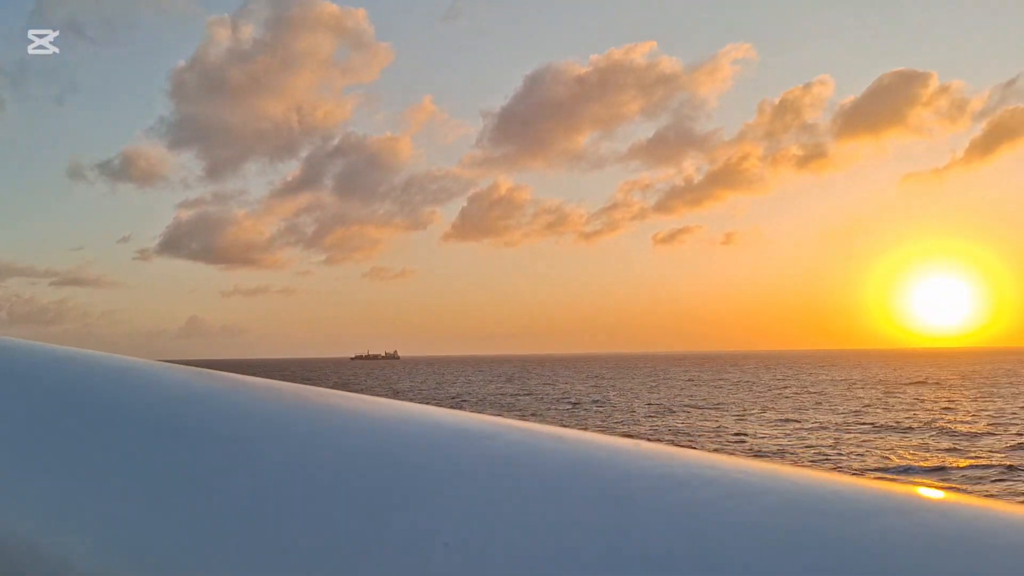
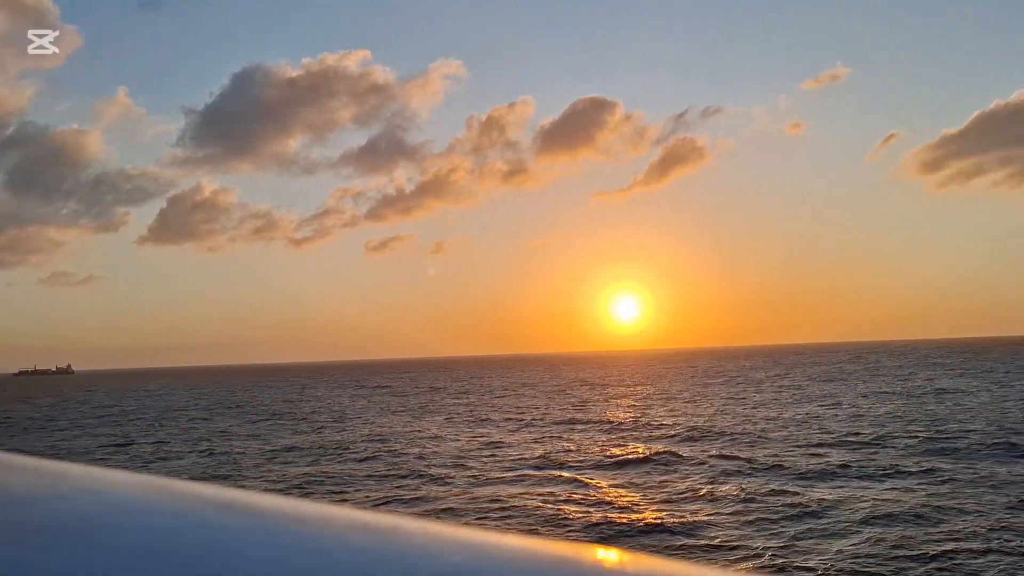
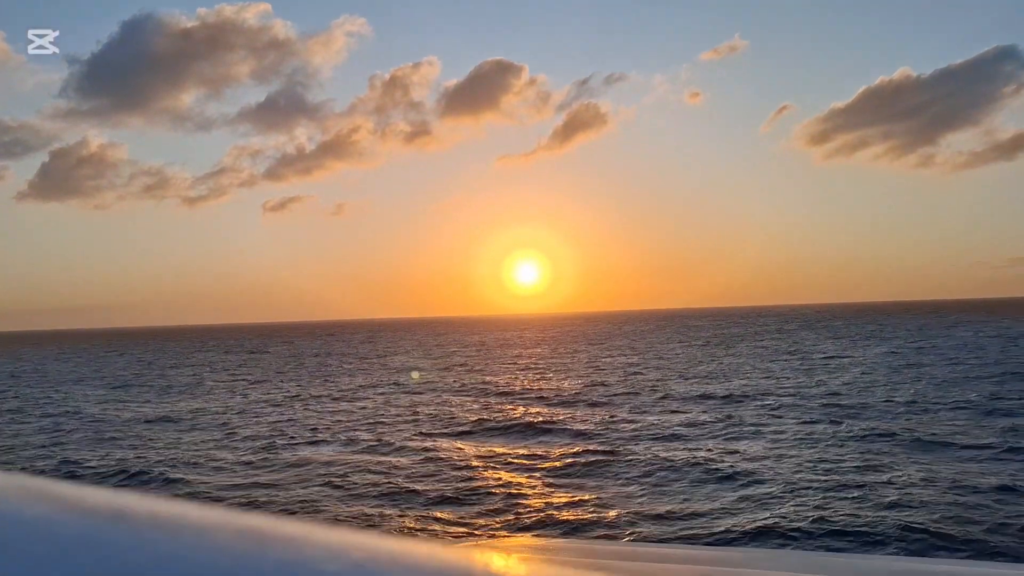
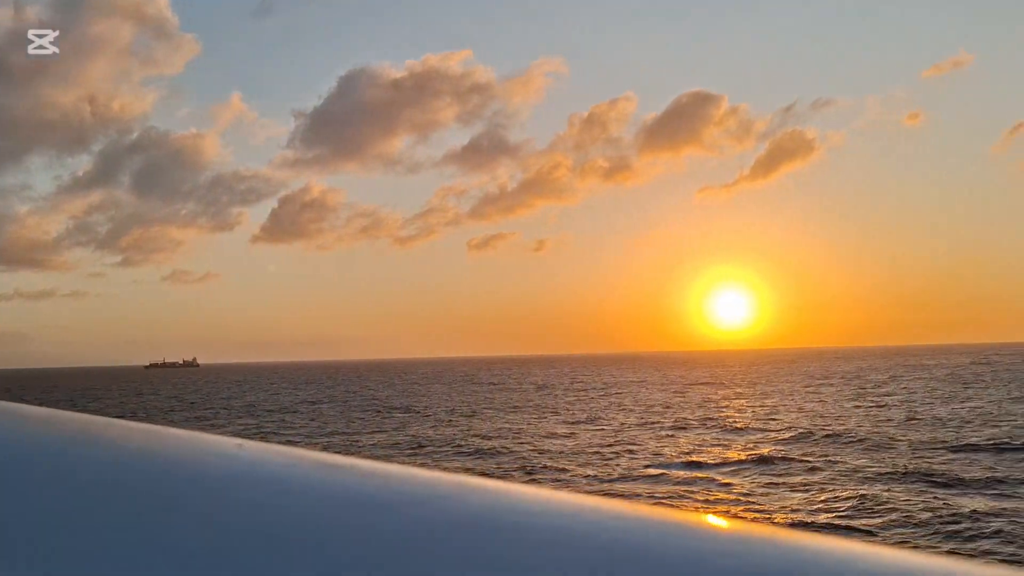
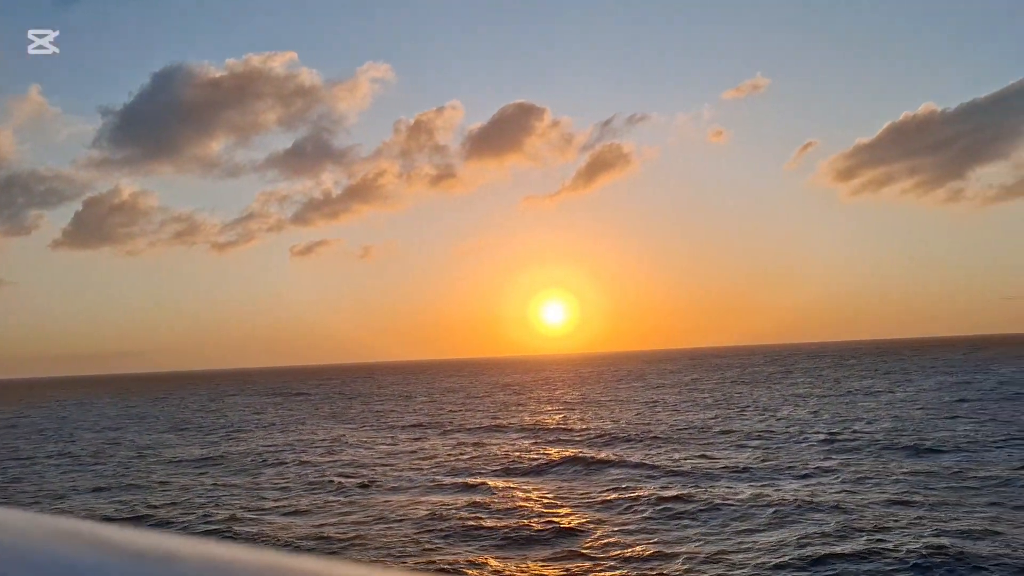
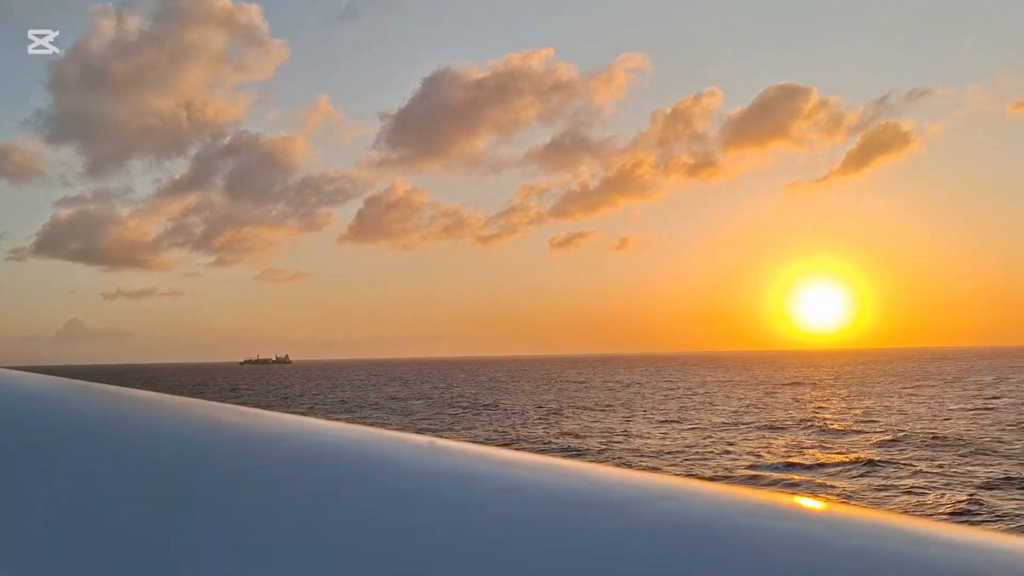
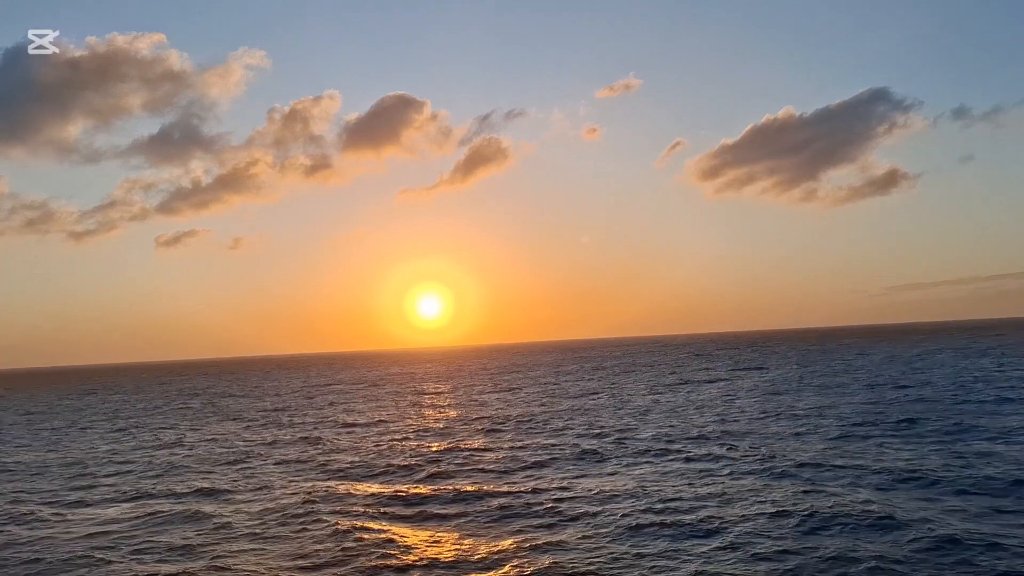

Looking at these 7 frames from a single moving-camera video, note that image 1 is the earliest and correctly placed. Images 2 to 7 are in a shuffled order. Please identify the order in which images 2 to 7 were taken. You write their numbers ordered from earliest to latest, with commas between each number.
6, 4, 2, 5, 3, 7
